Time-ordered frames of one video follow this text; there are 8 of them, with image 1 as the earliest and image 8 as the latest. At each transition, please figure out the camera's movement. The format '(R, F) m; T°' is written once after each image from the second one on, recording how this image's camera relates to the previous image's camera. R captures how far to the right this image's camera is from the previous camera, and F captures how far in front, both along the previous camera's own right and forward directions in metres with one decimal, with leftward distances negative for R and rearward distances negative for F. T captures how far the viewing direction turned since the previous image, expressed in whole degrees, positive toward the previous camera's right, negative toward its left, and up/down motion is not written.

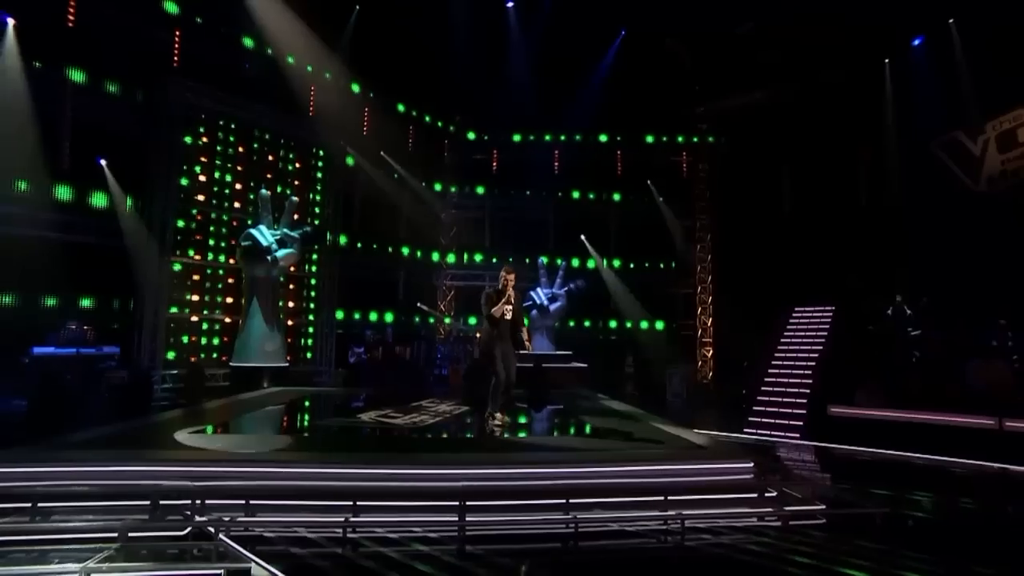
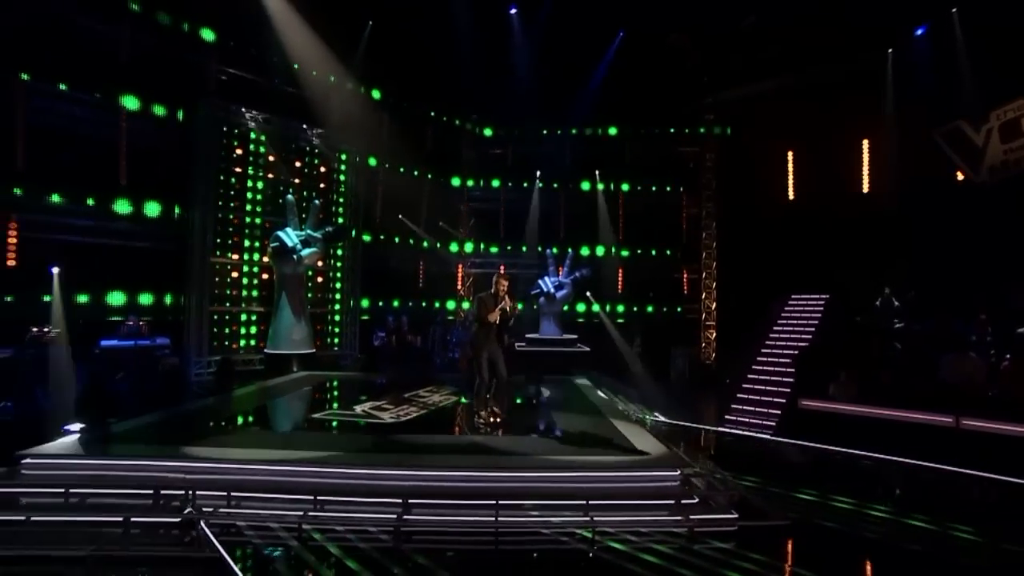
(+0.6, -0.6) m; -4°
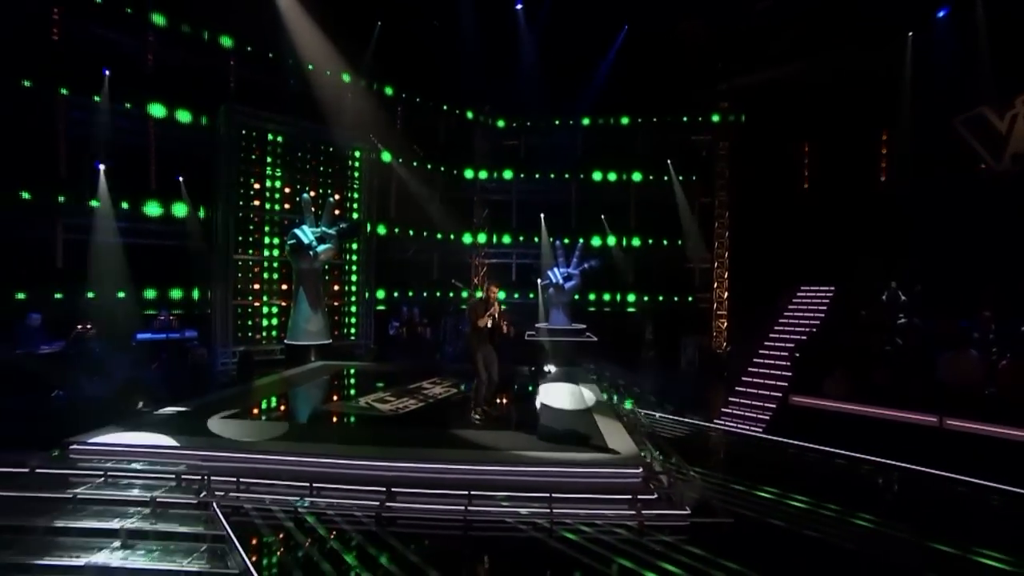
(+0.4, -0.3) m; -3°
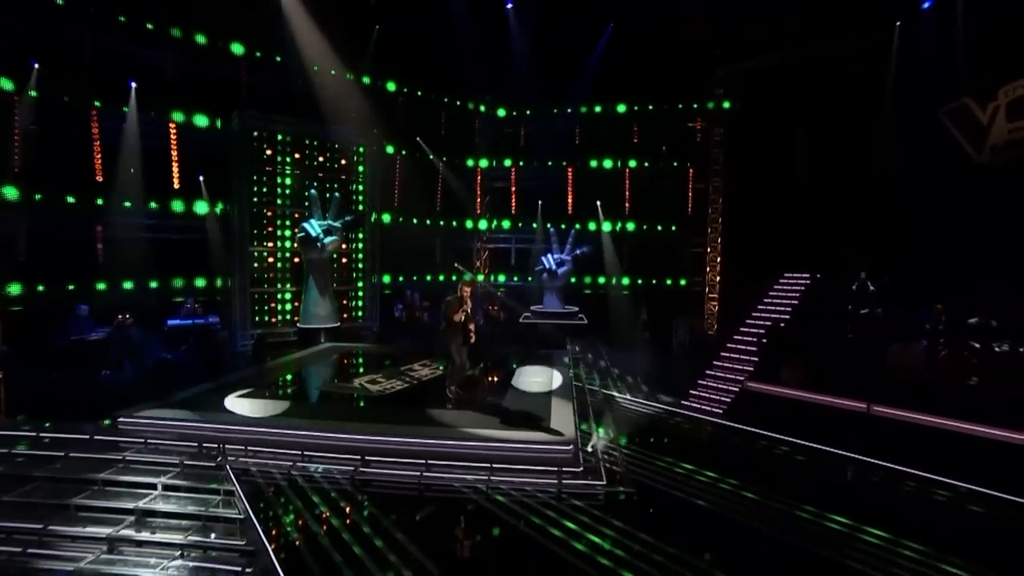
(+0.6, -0.6) m; -3°
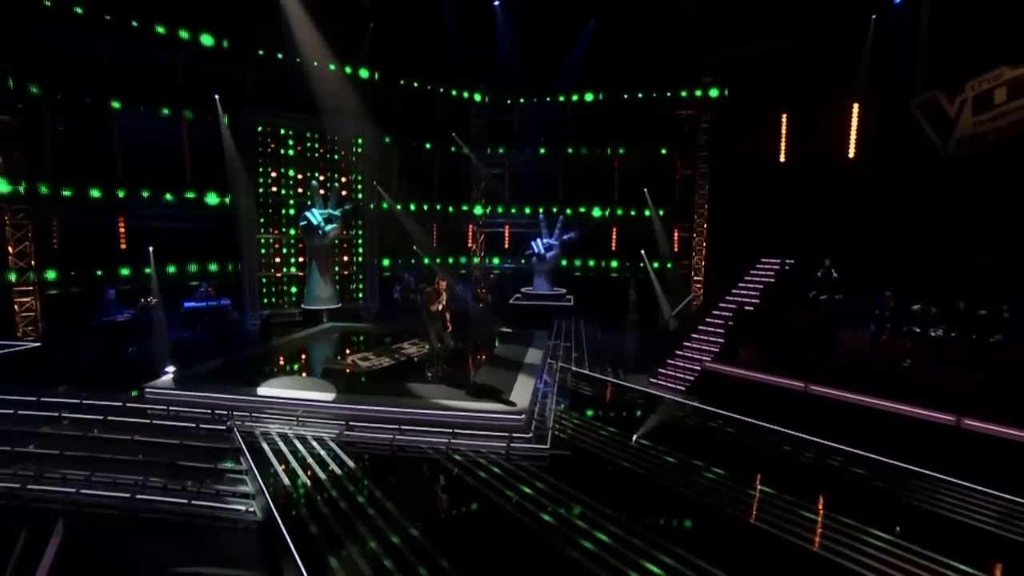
(+0.5, -0.7) m; -2°
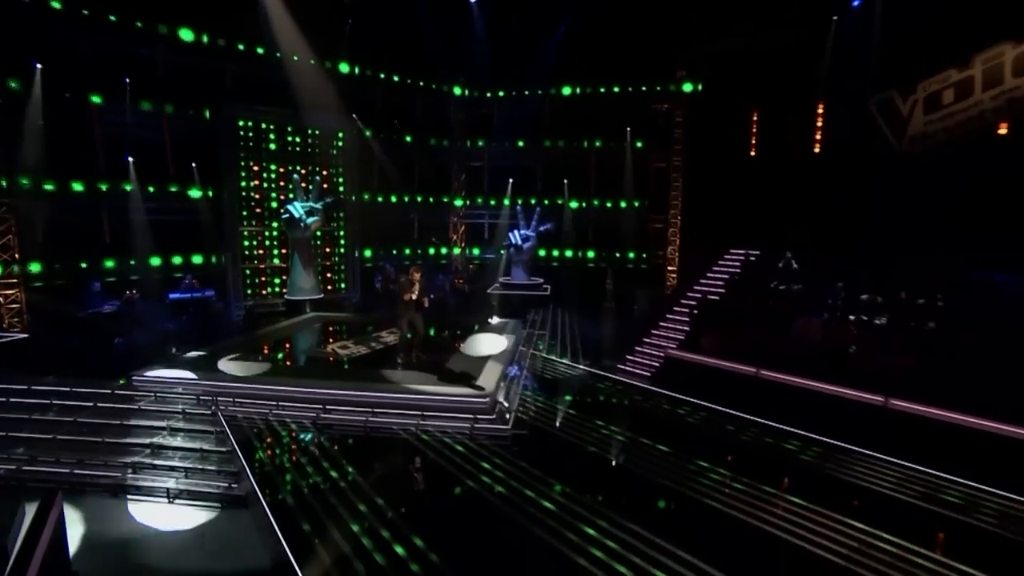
(+0.3, -0.4) m; +1°
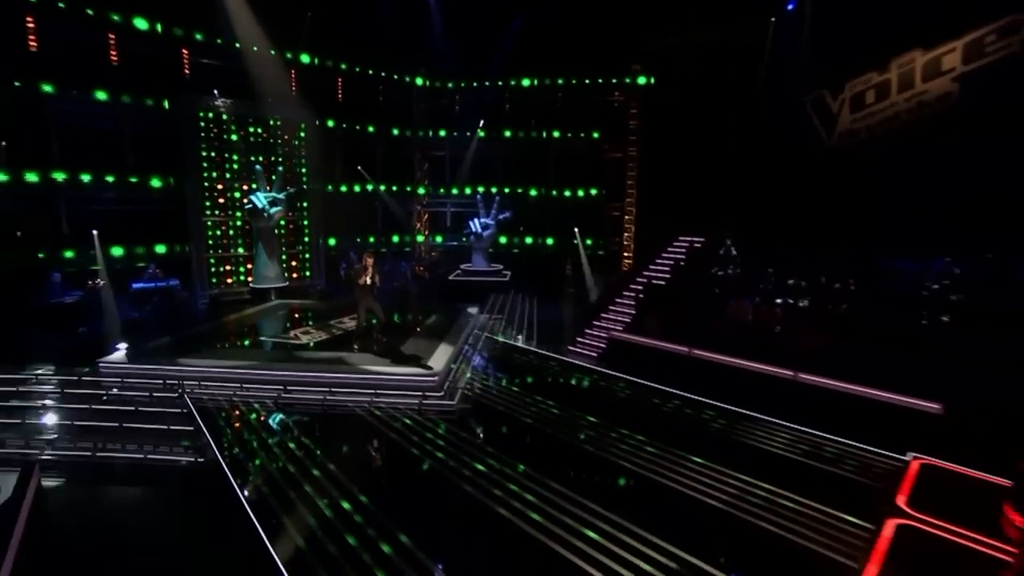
(+0.3, -0.5) m; +3°
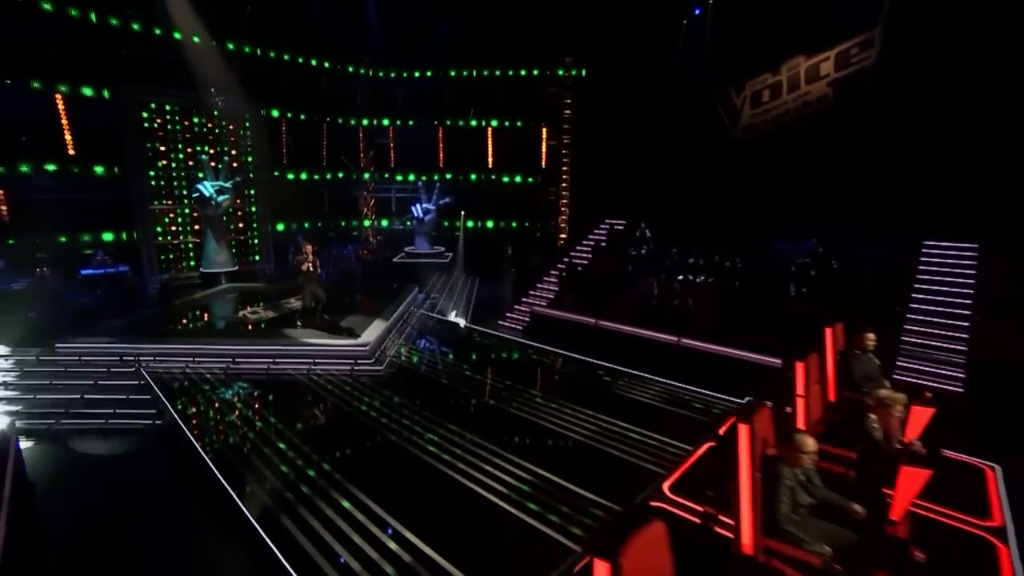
(+0.6, -0.9) m; +4°
